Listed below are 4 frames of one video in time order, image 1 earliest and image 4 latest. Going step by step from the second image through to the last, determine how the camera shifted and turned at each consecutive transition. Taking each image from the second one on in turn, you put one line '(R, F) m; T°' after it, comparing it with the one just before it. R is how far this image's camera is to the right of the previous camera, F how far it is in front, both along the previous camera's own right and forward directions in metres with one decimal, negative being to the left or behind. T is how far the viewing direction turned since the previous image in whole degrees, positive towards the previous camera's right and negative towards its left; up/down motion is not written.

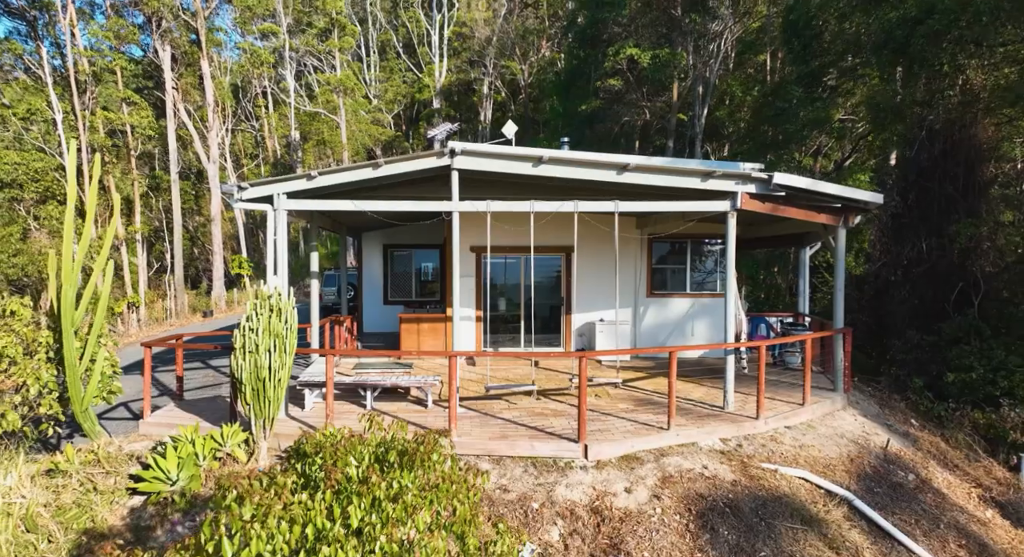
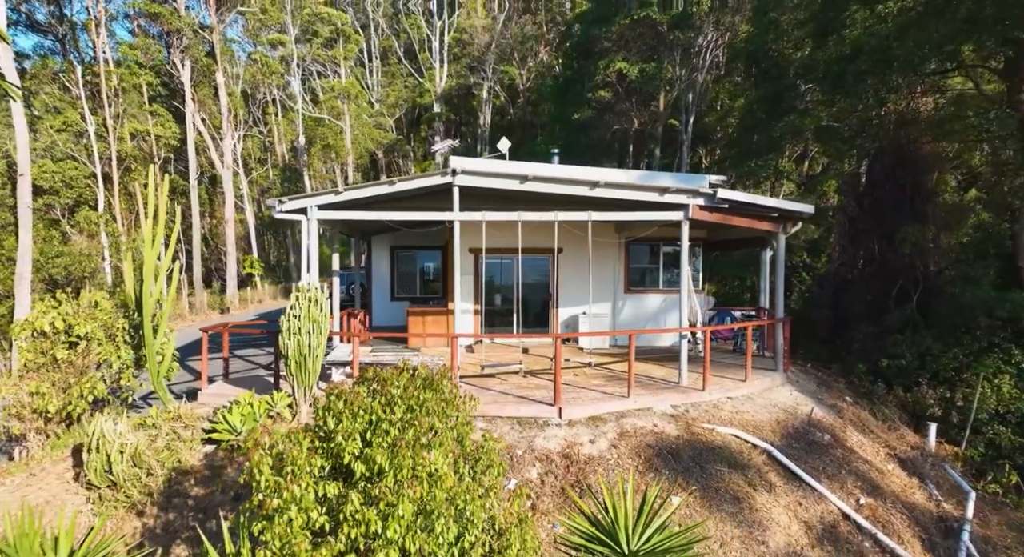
(+0.1, -1.3) m; 0°
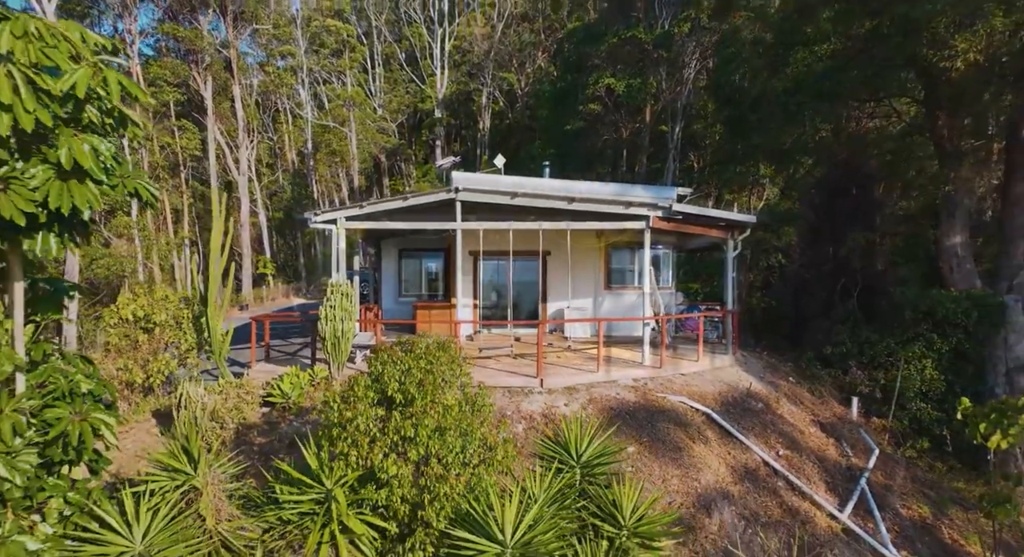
(+0.1, -1.6) m; 0°
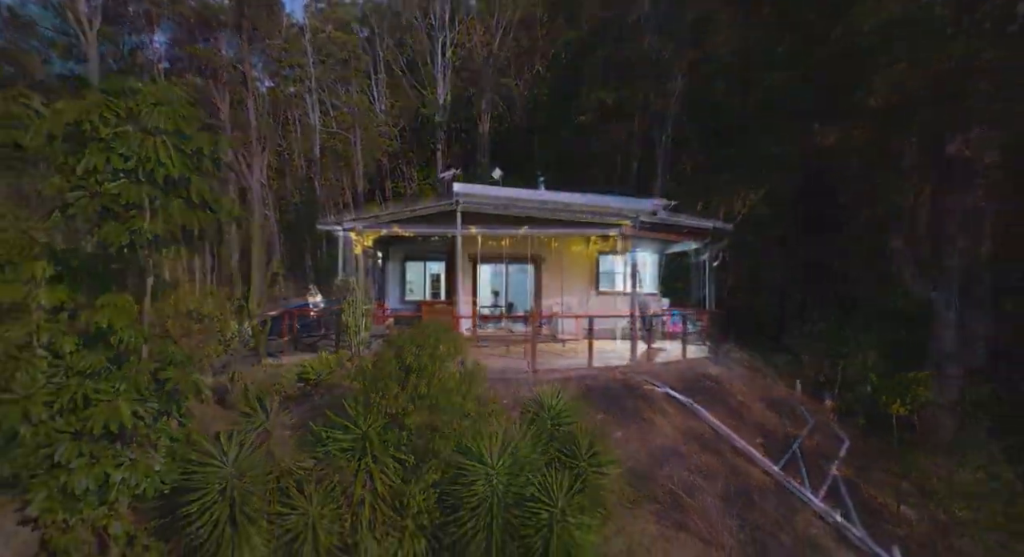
(+0.1, -1.5) m; 0°
